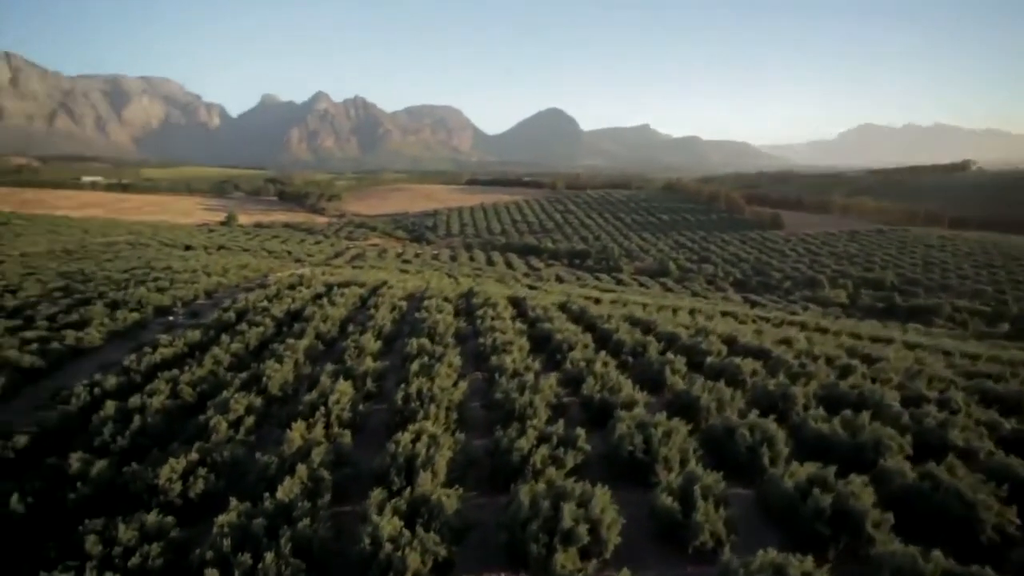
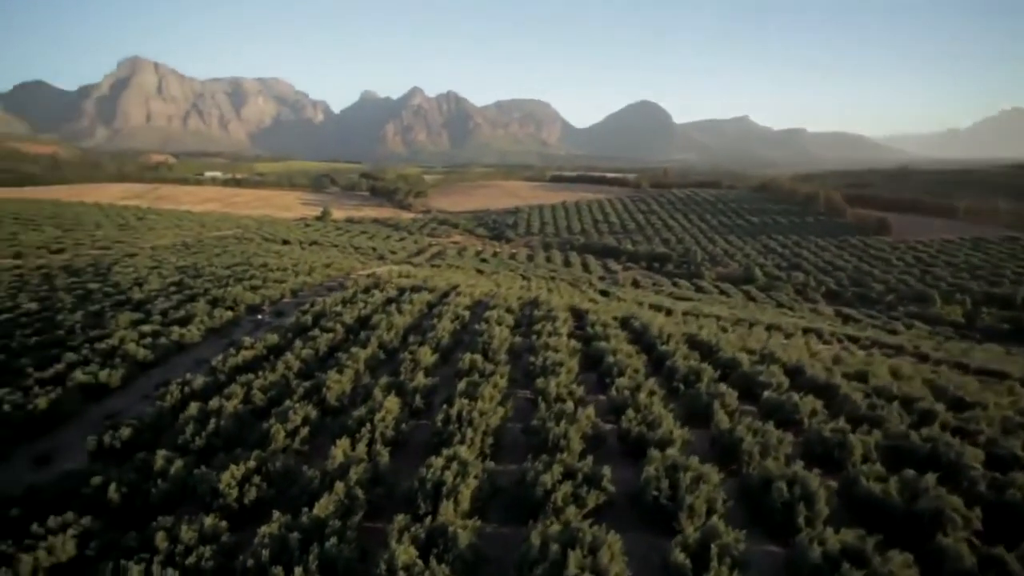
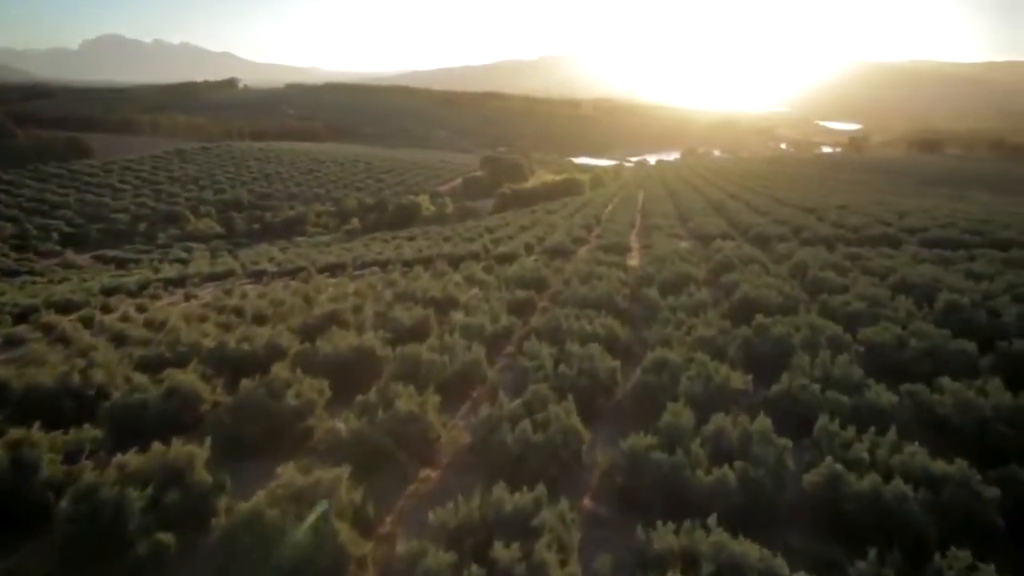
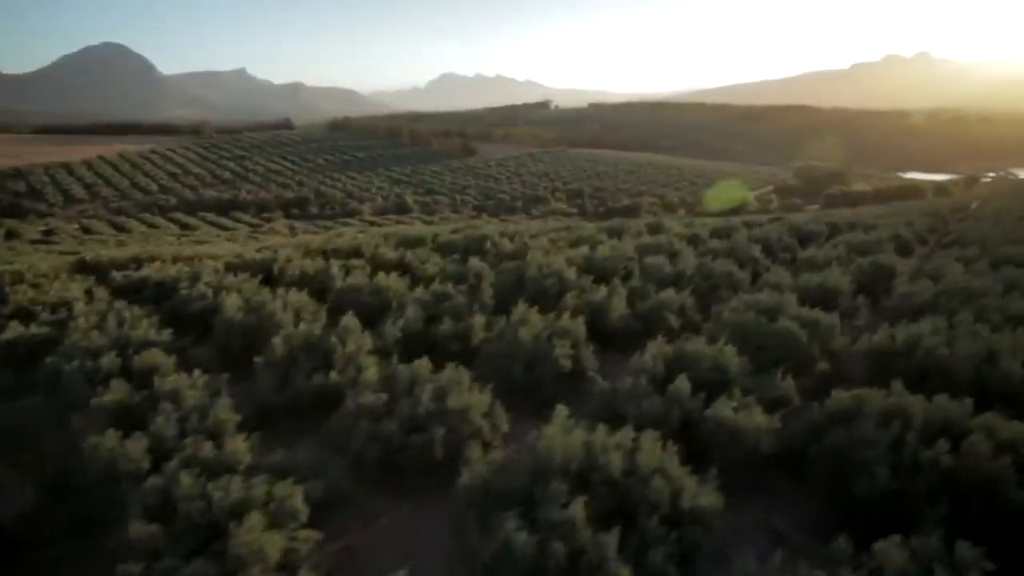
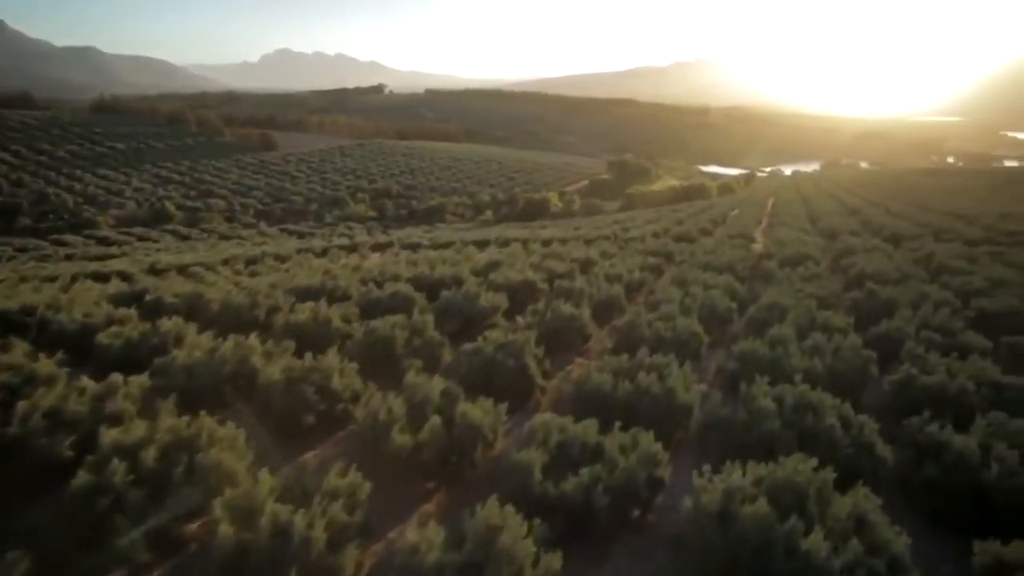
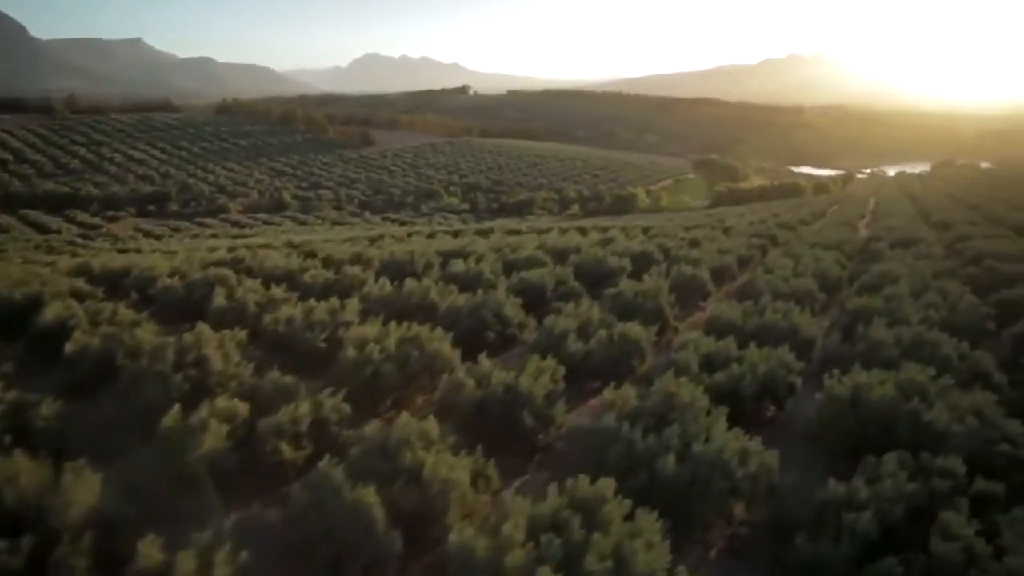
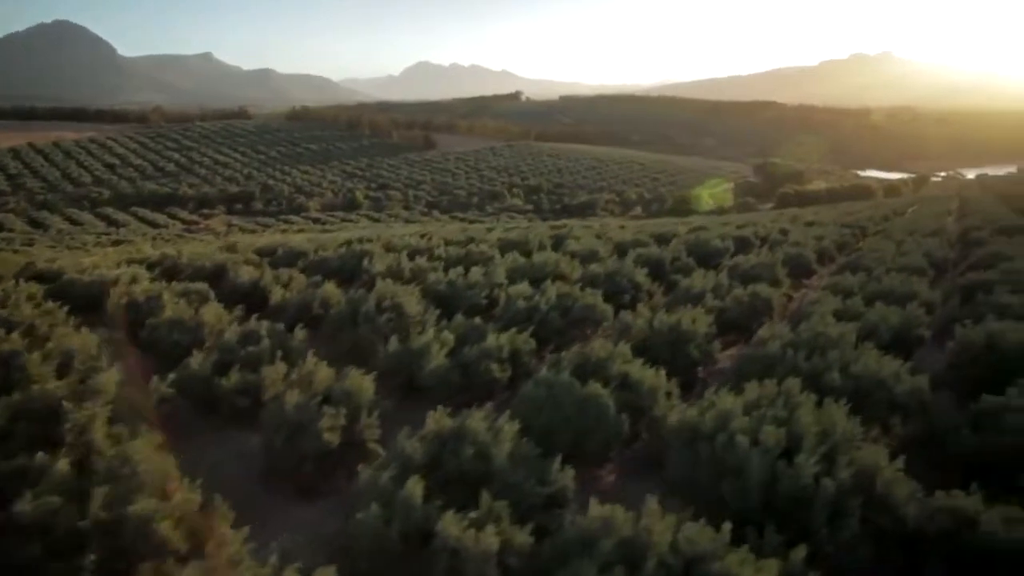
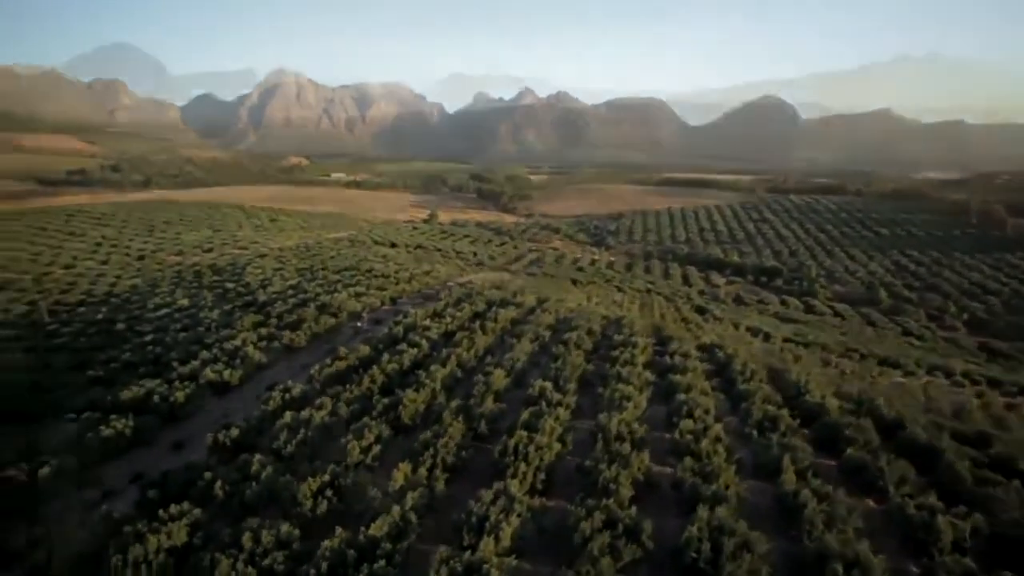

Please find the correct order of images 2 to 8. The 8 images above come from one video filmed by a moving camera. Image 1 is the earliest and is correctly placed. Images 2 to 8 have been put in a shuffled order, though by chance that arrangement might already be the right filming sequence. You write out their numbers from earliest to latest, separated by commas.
2, 8, 4, 7, 6, 5, 3
